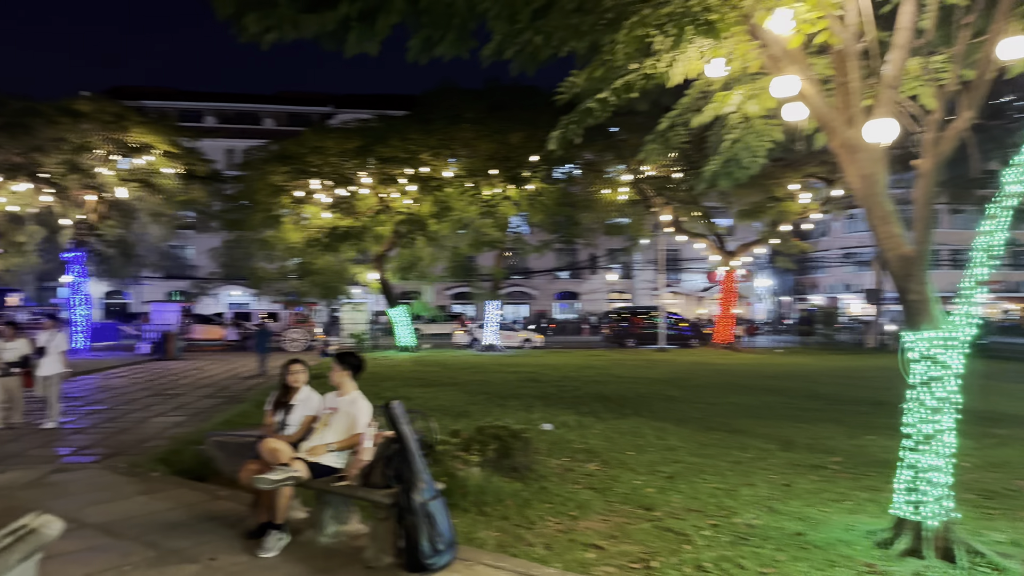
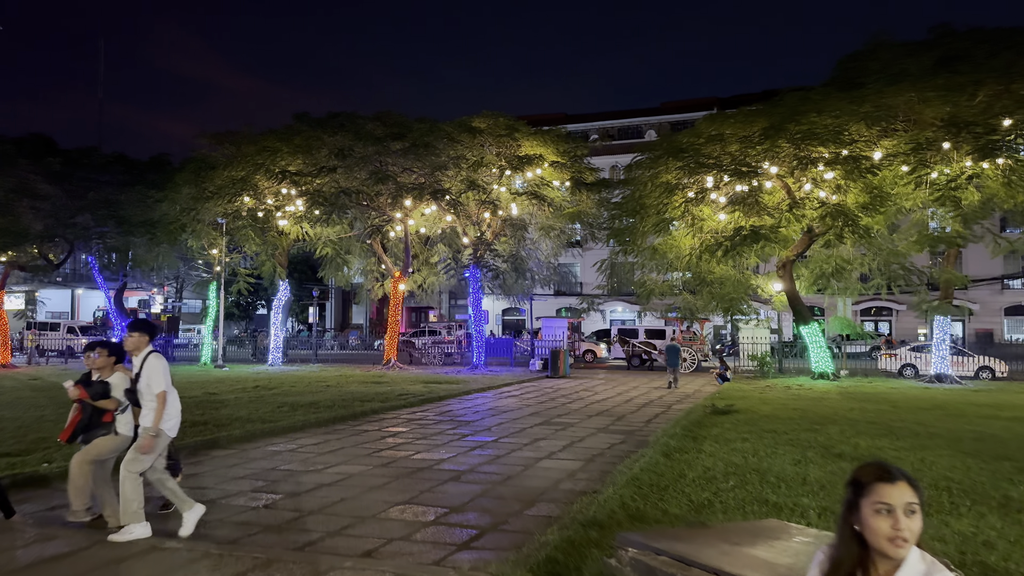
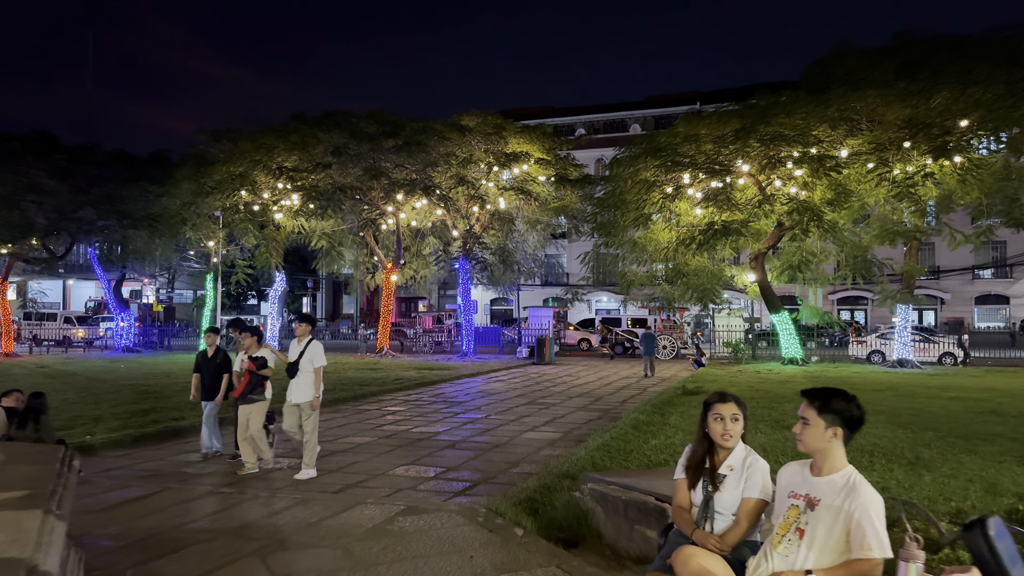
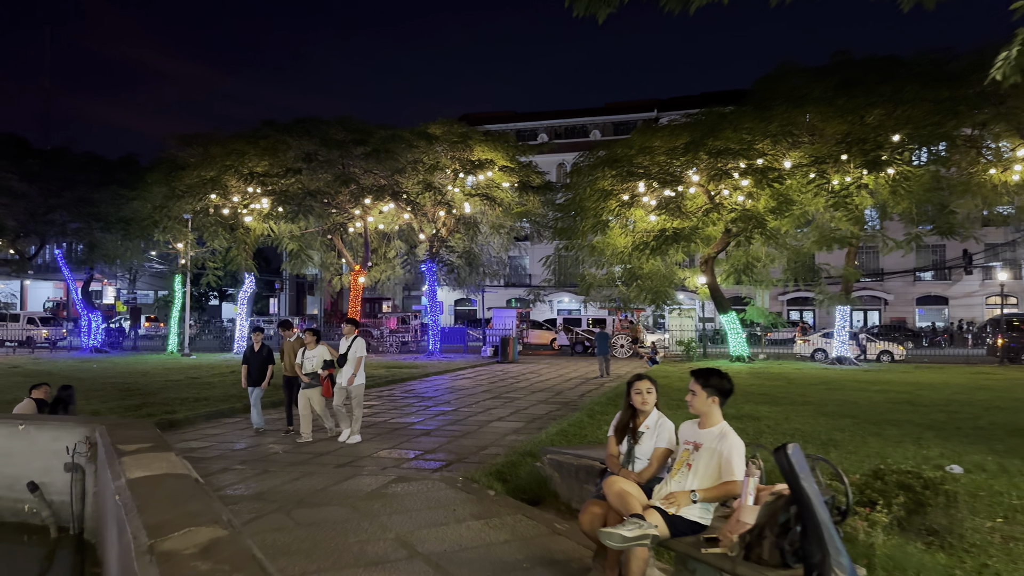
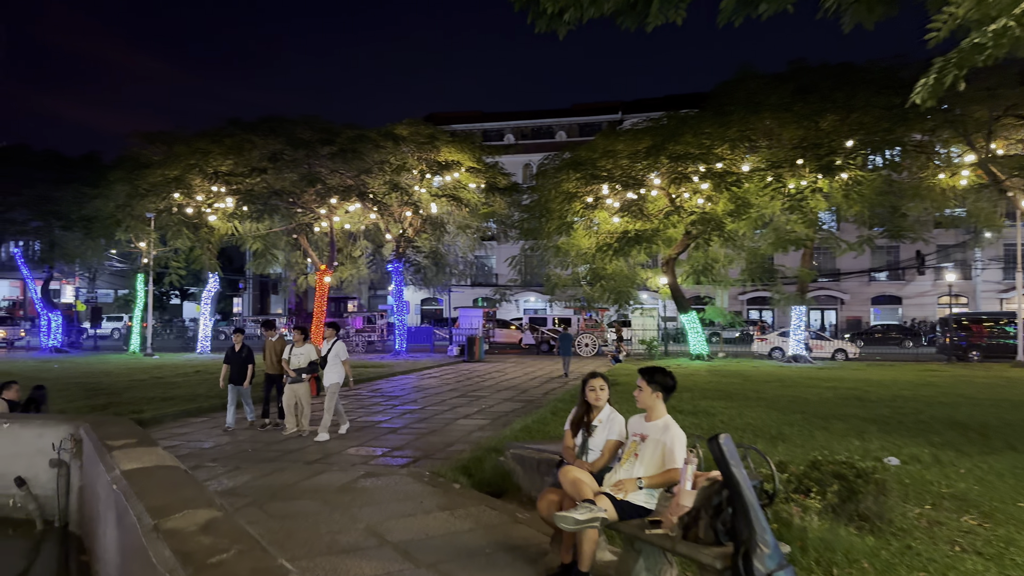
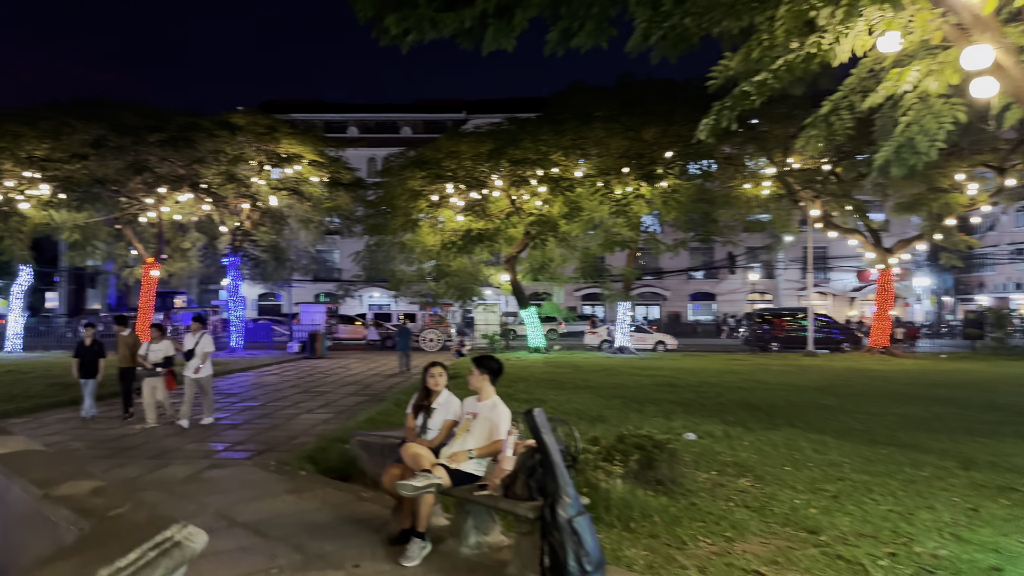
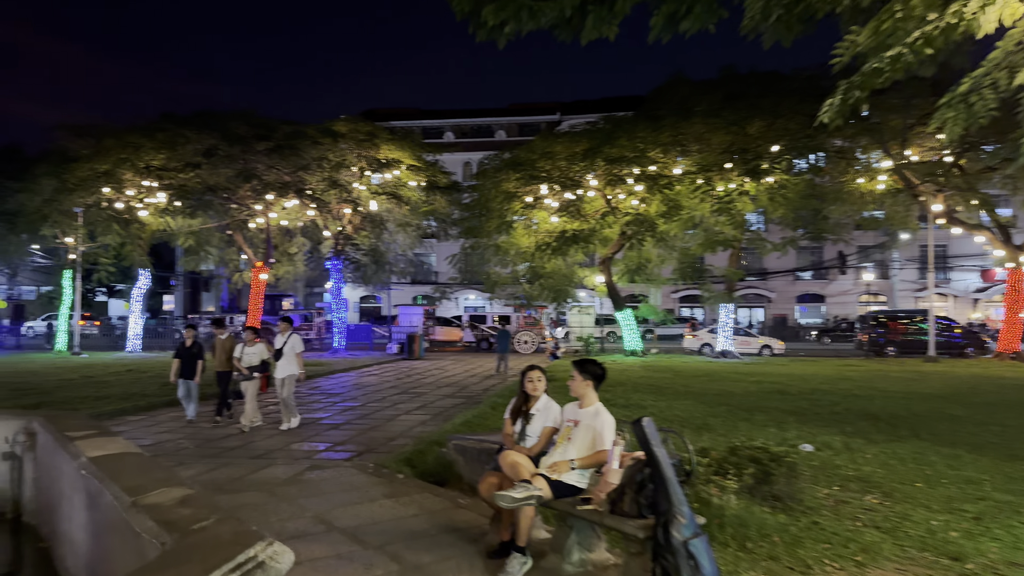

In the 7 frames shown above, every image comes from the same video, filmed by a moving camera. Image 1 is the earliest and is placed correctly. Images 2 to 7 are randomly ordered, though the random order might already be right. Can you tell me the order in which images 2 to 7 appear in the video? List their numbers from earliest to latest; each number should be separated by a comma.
6, 7, 5, 4, 3, 2
